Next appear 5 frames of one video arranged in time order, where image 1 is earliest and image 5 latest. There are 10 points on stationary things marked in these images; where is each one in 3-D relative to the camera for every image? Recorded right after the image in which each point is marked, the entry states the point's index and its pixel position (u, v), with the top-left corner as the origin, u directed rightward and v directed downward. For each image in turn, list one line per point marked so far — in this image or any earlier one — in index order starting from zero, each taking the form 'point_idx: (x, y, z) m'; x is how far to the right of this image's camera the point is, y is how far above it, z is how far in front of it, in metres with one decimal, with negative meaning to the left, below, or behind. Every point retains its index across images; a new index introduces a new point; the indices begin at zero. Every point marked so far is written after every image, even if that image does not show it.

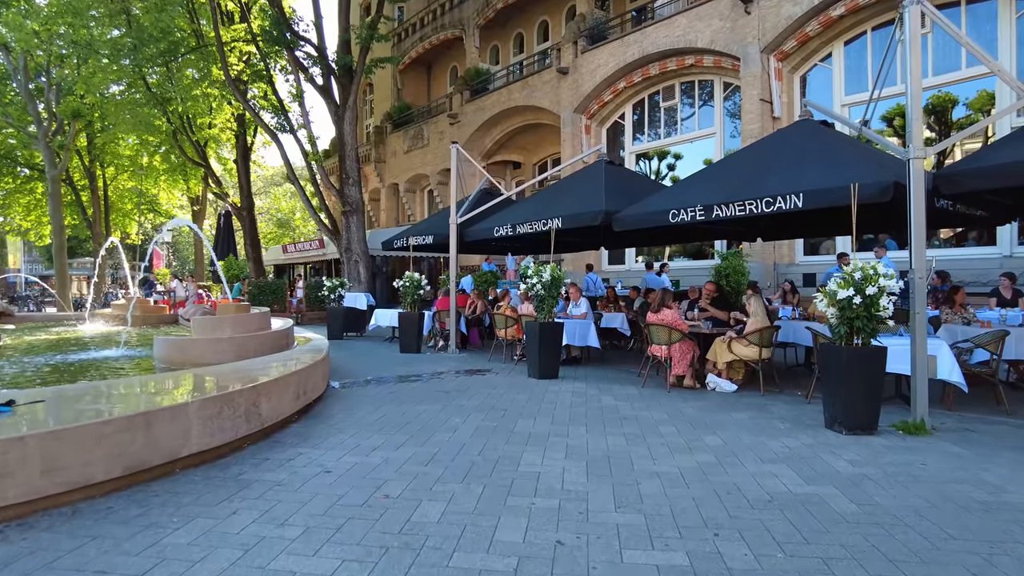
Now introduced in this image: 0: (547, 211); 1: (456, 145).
0: (+0.5, +1.1, +9.9) m
1: (-1.0, +2.6, +11.8) m
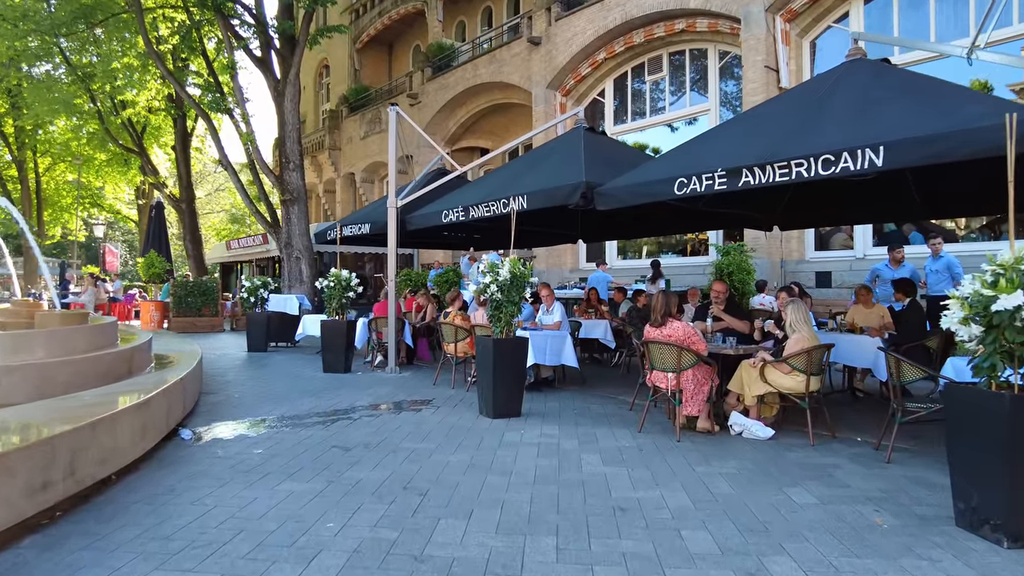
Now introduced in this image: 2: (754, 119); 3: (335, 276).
0: (0.0, +1.1, +7.6) m
1: (-1.7, +2.6, +9.4) m
2: (+2.1, +1.5, +5.9) m
3: (-2.4, +0.2, +9.1) m
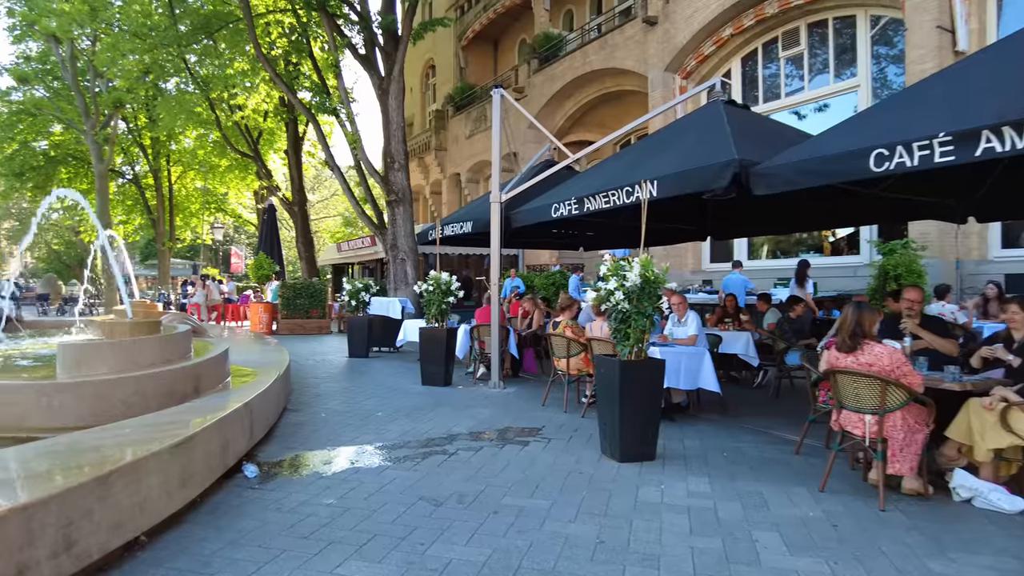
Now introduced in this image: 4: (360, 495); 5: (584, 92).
0: (+1.2, +1.1, +6.3) m
1: (-0.2, +2.5, +8.4) m
2: (+3.0, +1.4, +4.3) m
3: (-1.0, +0.1, +8.2) m
4: (-0.9, -1.2, +3.9) m
5: (+2.0, +5.4, +18.2) m
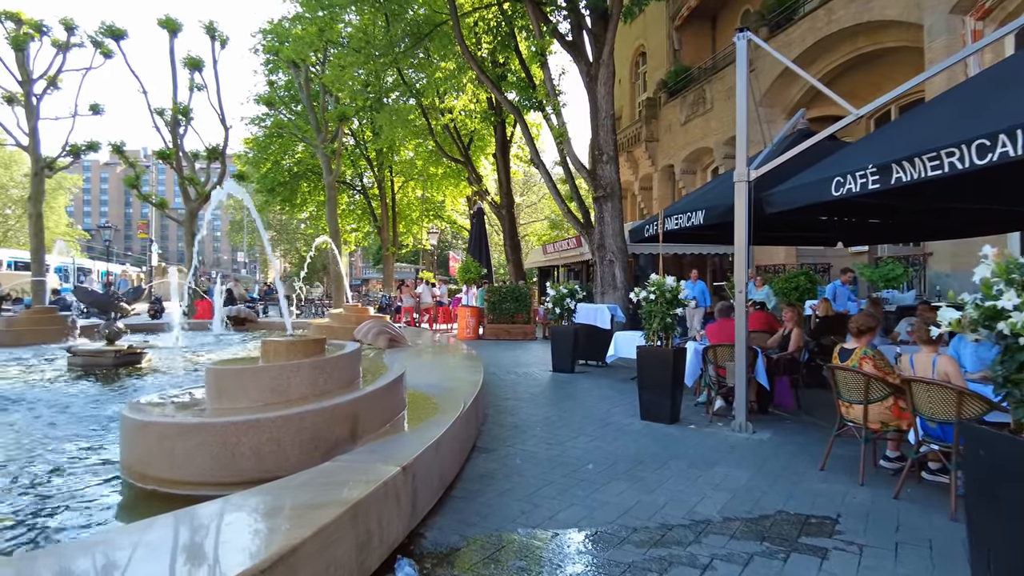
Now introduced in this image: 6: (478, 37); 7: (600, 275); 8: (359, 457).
0: (+2.9, +1.0, +4.0) m
1: (+2.2, +2.4, +6.4) m
2: (+4.1, +1.4, +1.6) m
3: (+1.4, 0.0, +6.5) m
4: (+0.2, -1.3, +2.3) m
5: (+7.2, +5.3, +15.1) m
6: (-1.1, +7.4, +19.7) m
7: (+1.7, +0.3, +13.0) m
8: (-0.8, -0.9, +3.4) m
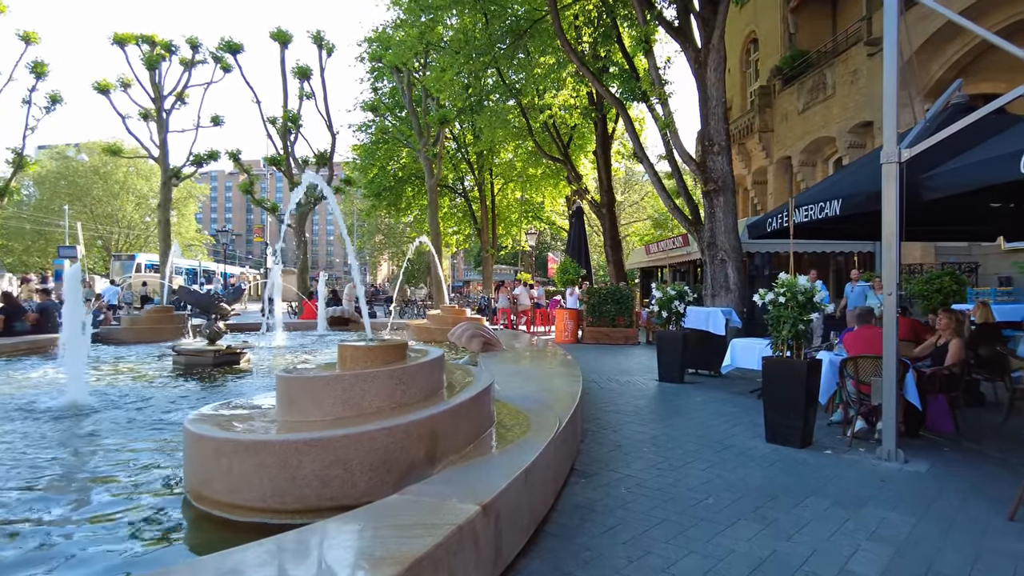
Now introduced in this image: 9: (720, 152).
0: (+3.4, +1.0, +3.0) m
1: (+3.1, +2.4, +5.4) m
2: (+4.2, +1.4, +0.4) m
3: (+2.3, 0.0, +5.6) m
4: (+0.4, -1.3, +1.7) m
5: (+9.3, +5.2, +13.3) m
6: (+1.8, +7.4, +19.1) m
7: (+3.6, +0.2, +12.0) m
8: (-0.3, -0.9, +2.9) m
9: (+3.7, +2.4, +11.8) m
